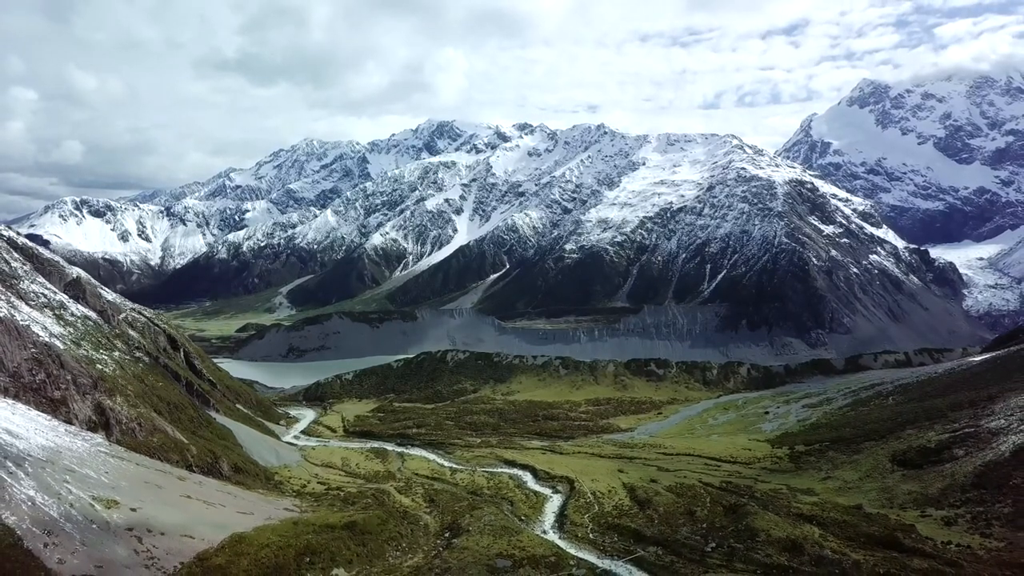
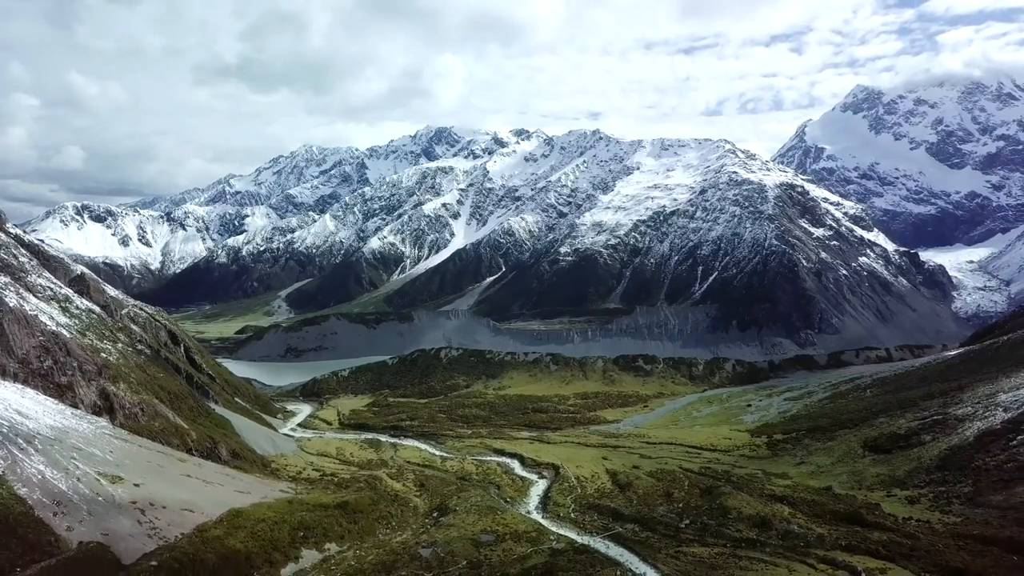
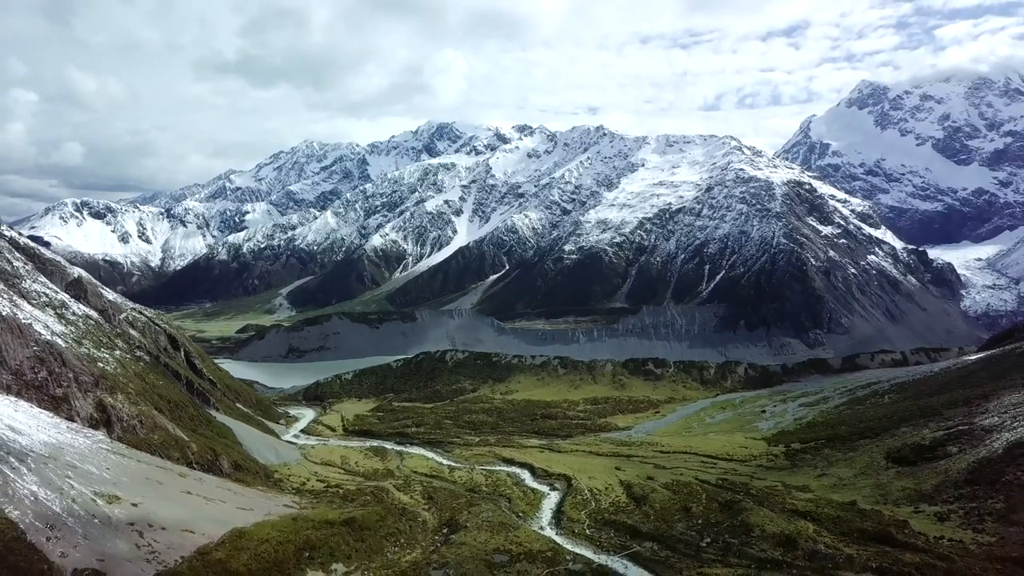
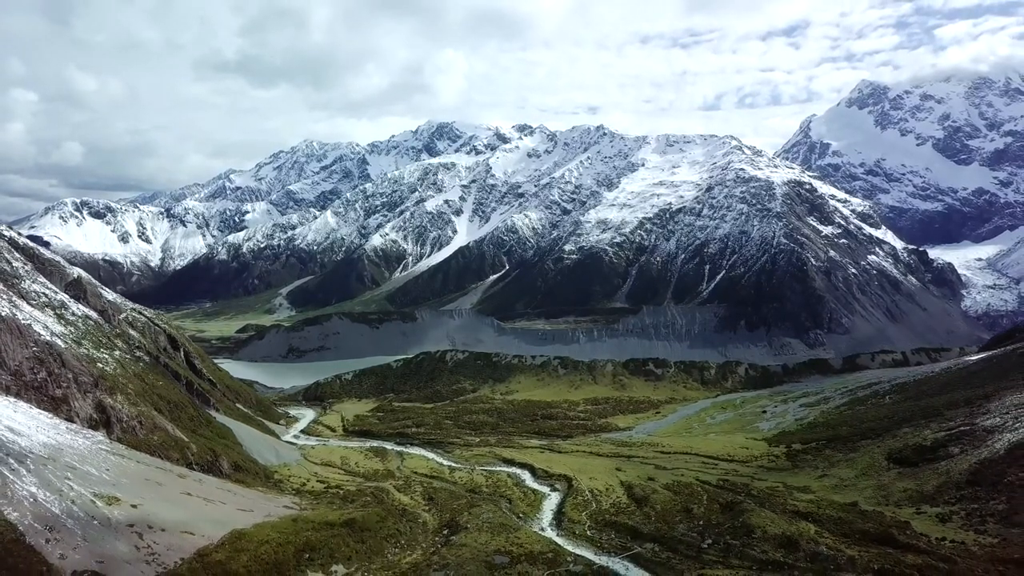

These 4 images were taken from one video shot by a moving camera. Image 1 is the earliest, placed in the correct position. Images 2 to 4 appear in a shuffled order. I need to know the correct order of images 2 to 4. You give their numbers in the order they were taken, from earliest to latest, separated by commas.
4, 3, 2
